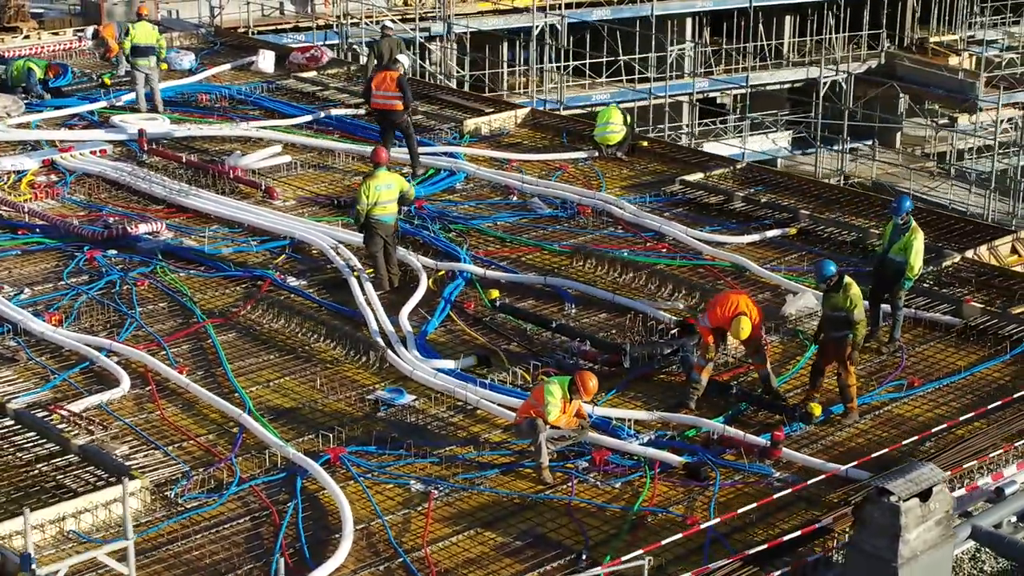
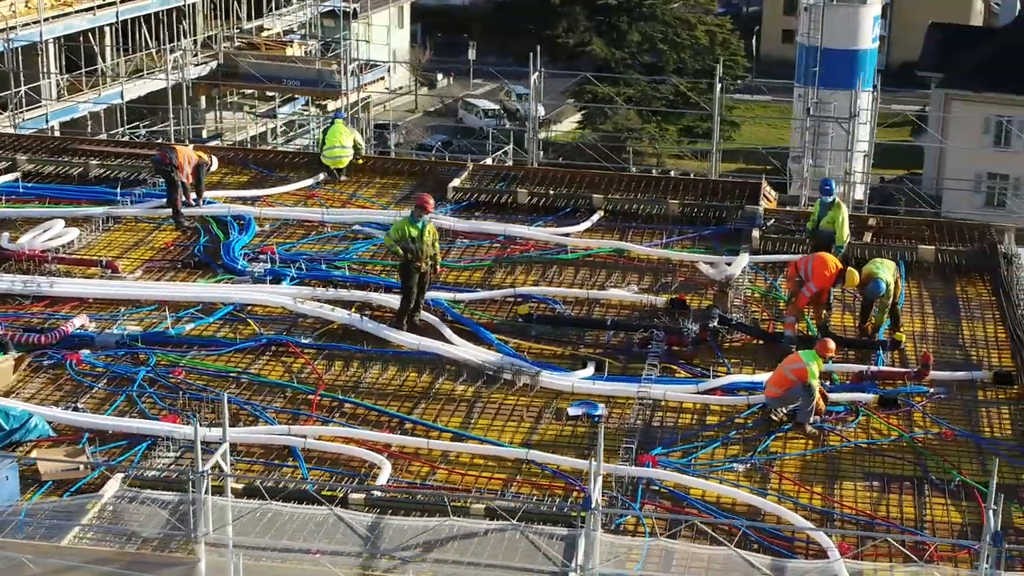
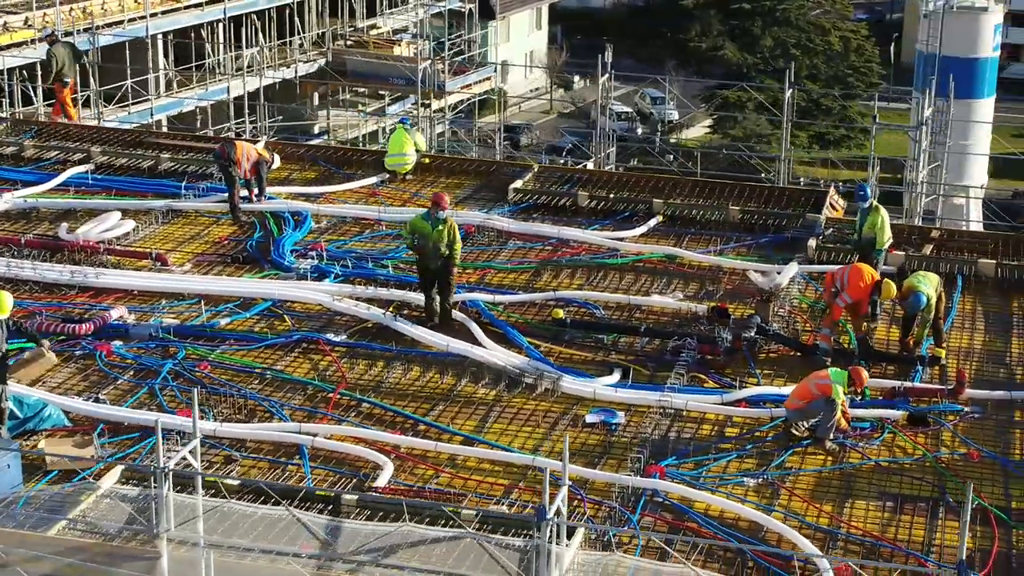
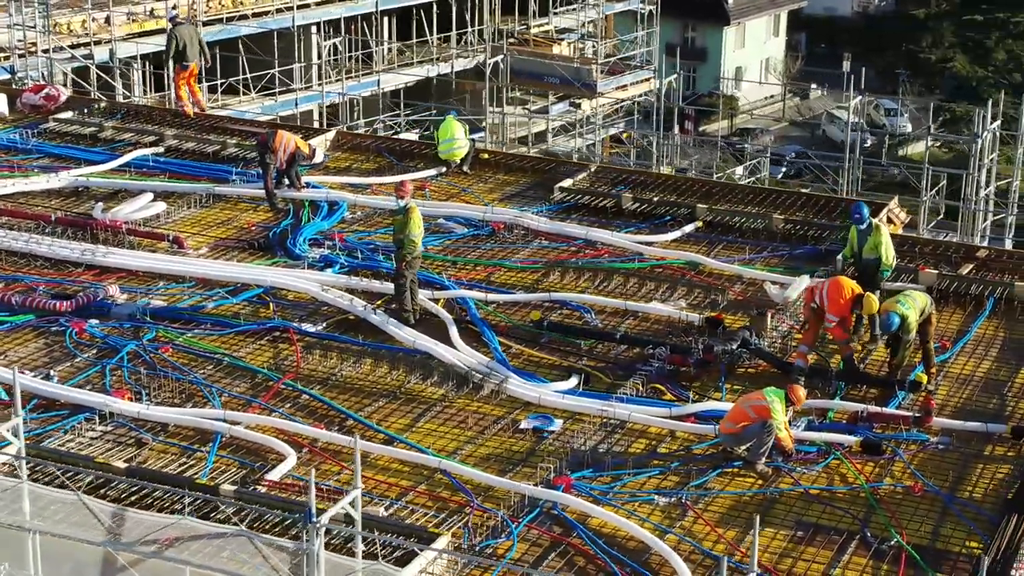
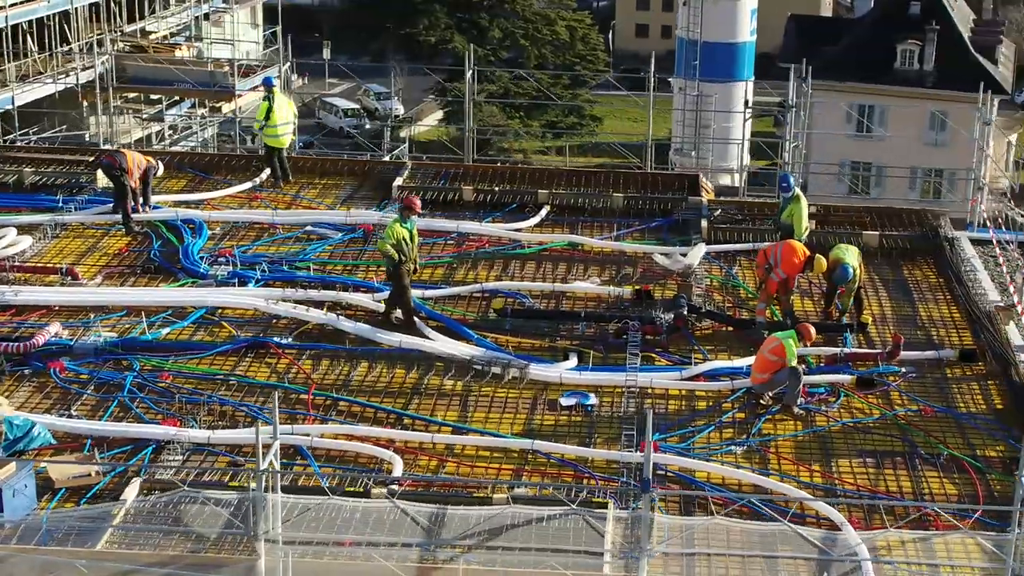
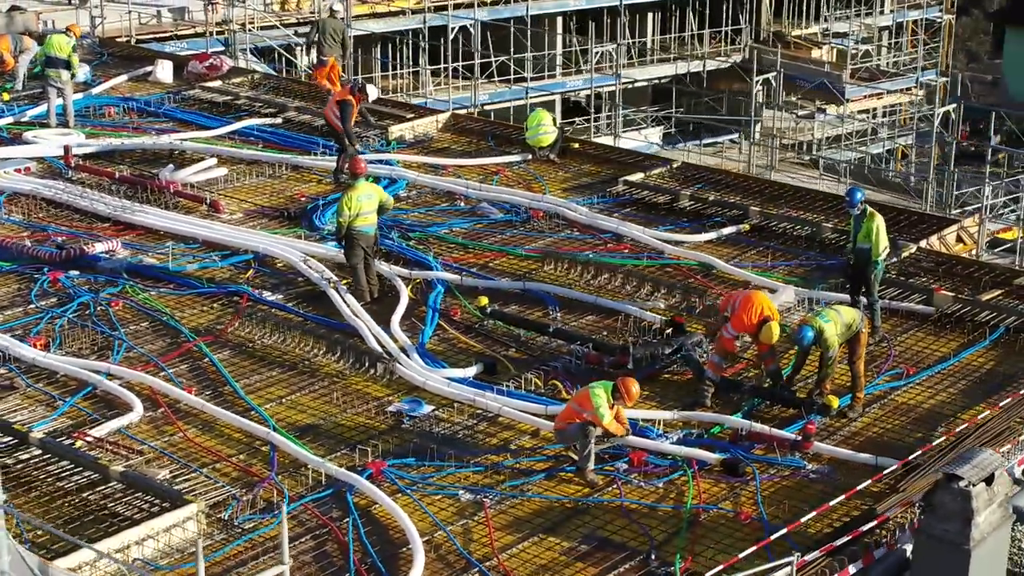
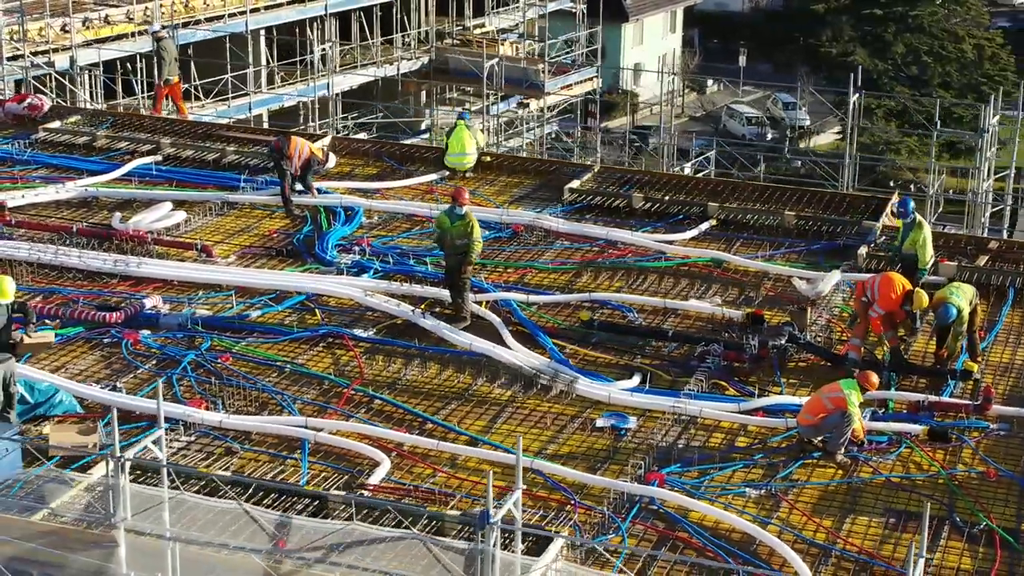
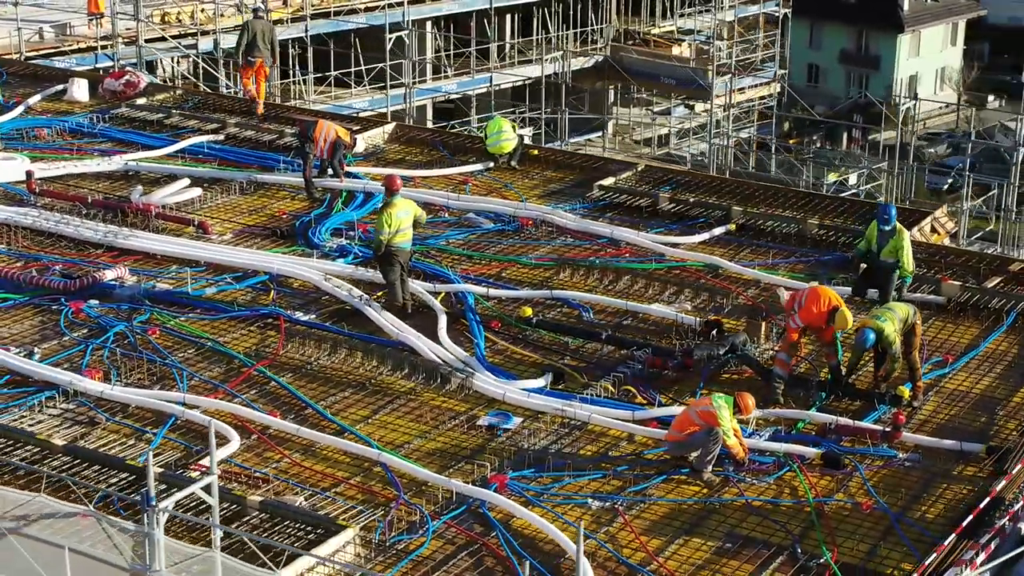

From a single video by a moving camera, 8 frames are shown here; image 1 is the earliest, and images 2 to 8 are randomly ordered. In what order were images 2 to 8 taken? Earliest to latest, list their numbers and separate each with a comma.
6, 8, 4, 7, 3, 2, 5
